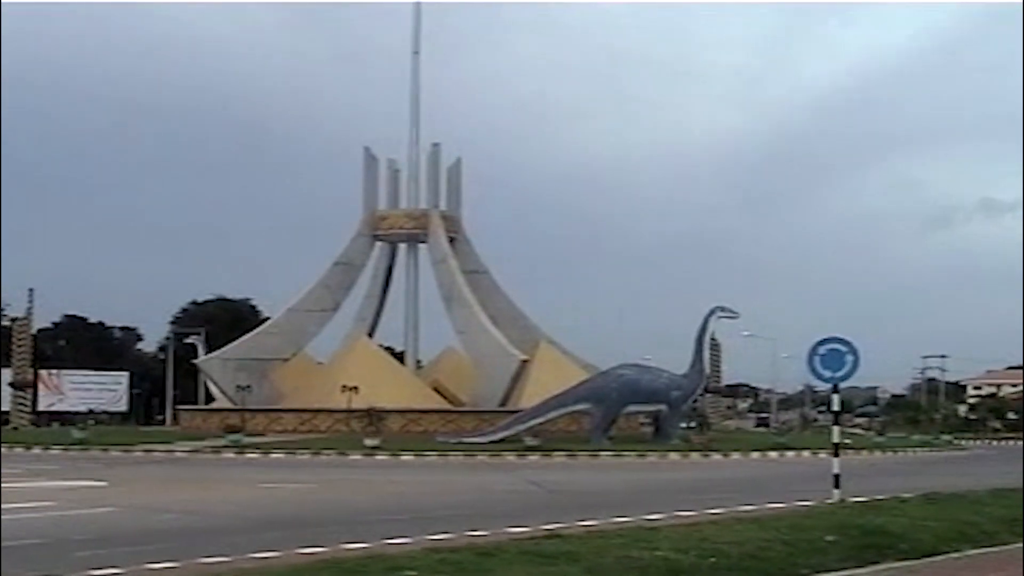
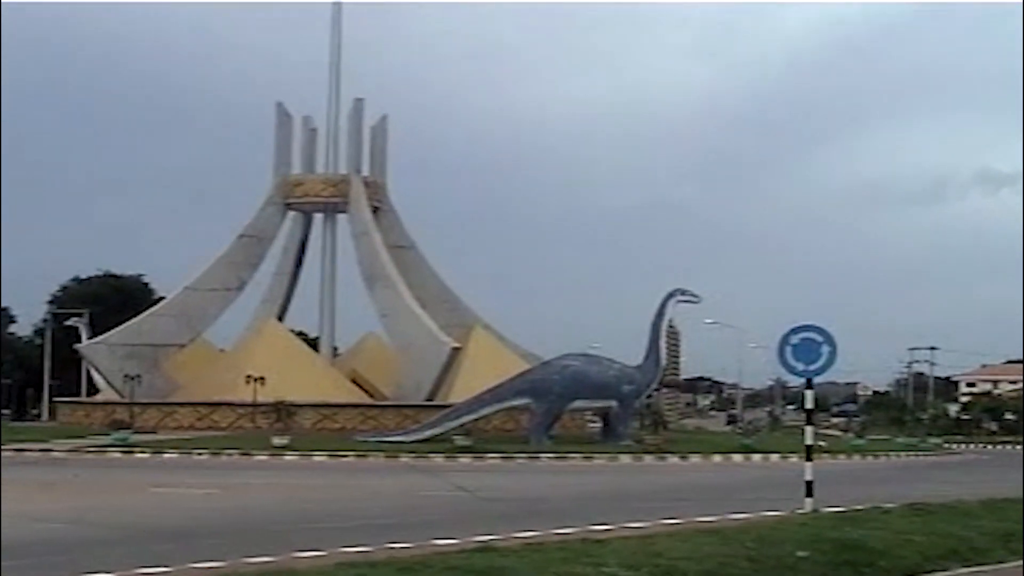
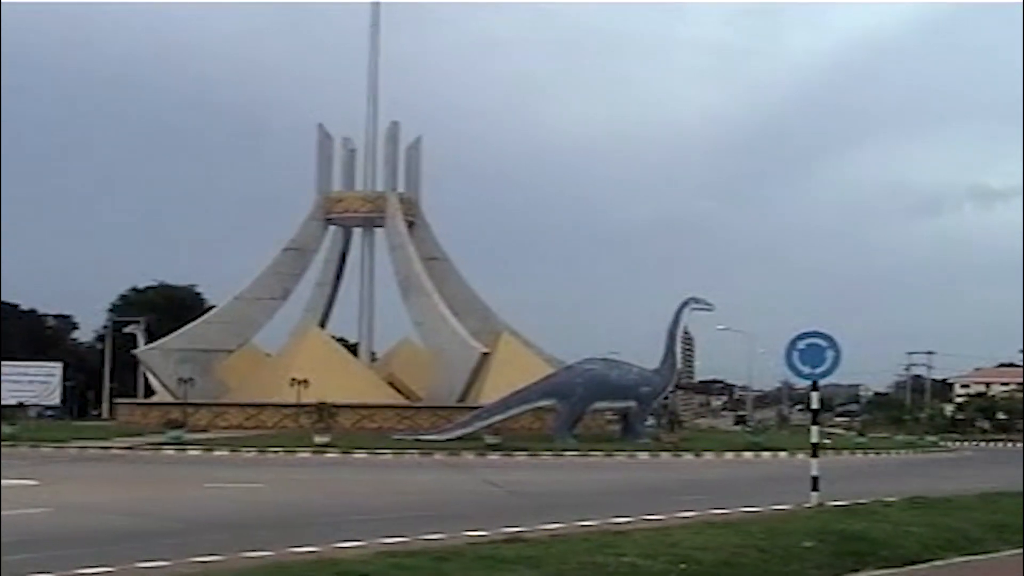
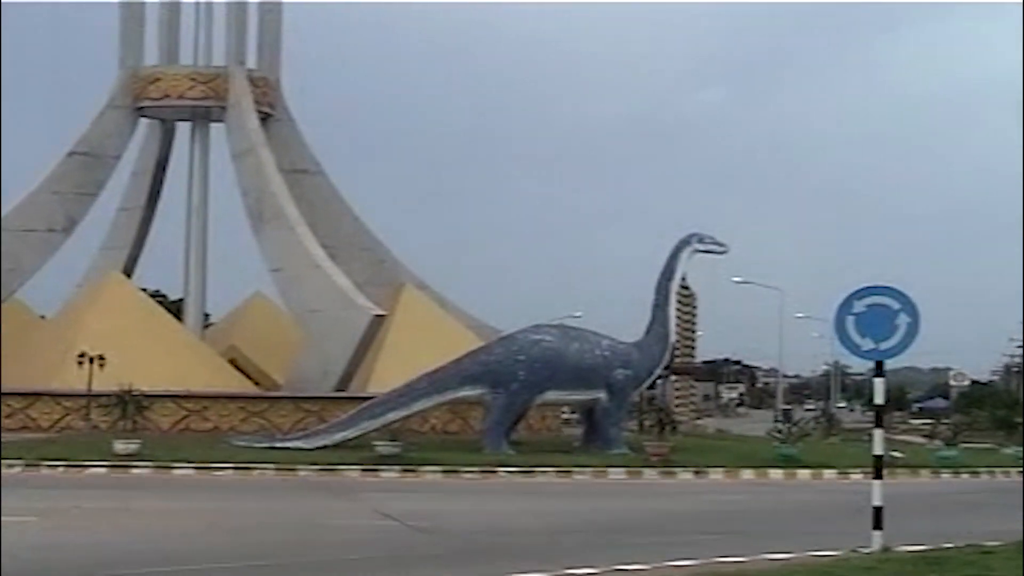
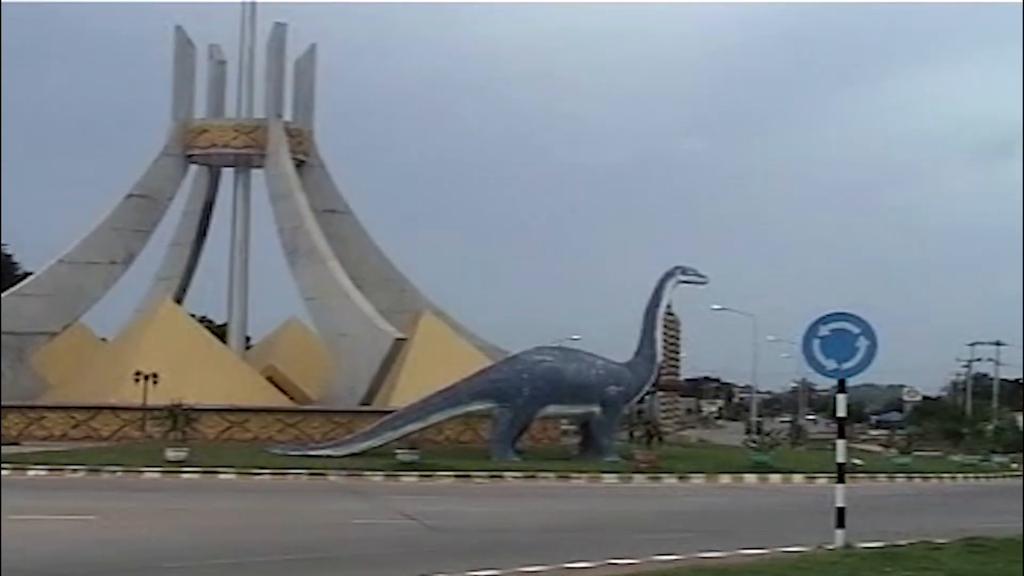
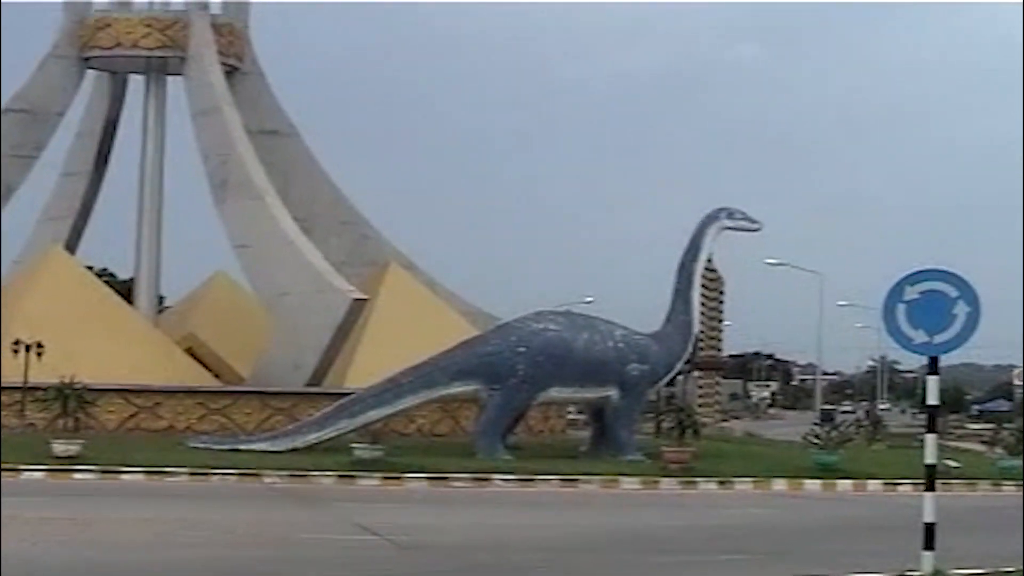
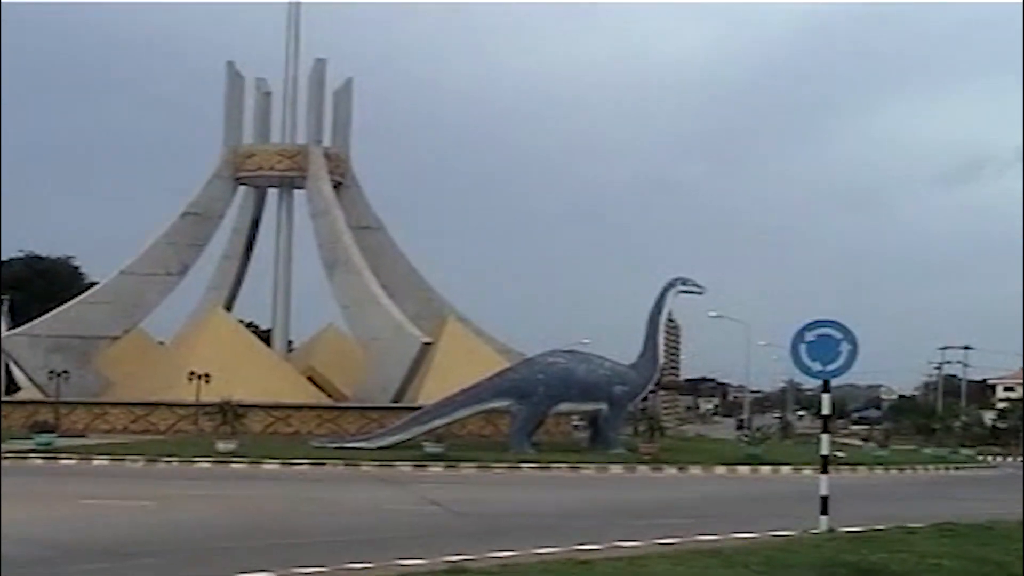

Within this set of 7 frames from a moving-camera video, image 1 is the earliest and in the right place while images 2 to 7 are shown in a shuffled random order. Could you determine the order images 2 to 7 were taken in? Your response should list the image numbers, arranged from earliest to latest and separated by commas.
3, 2, 7, 5, 4, 6
